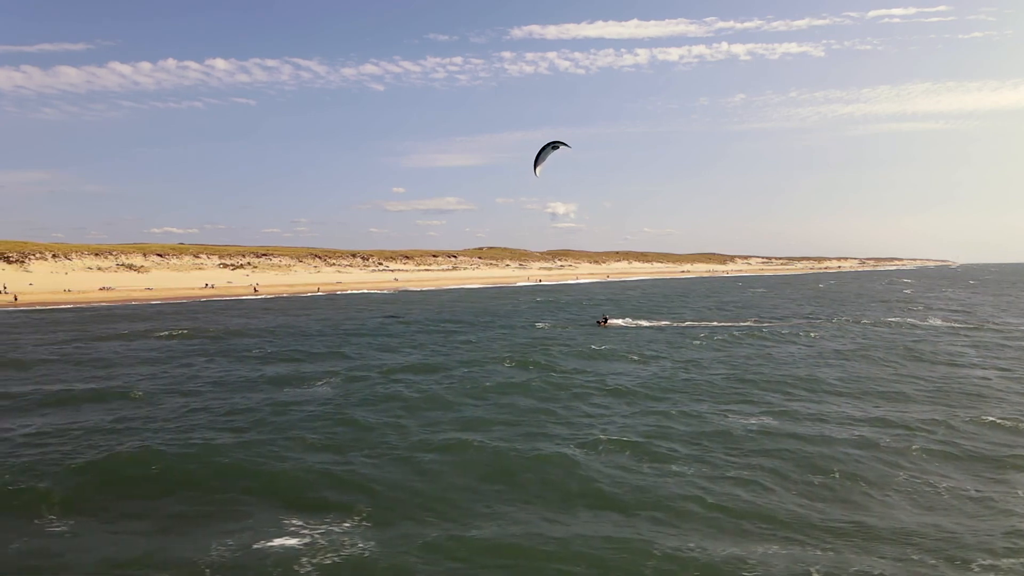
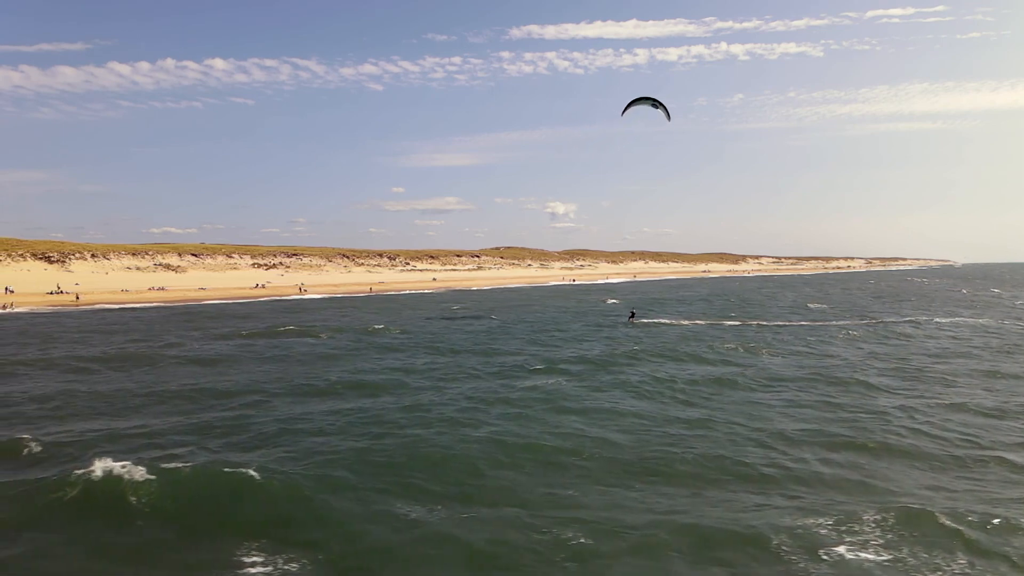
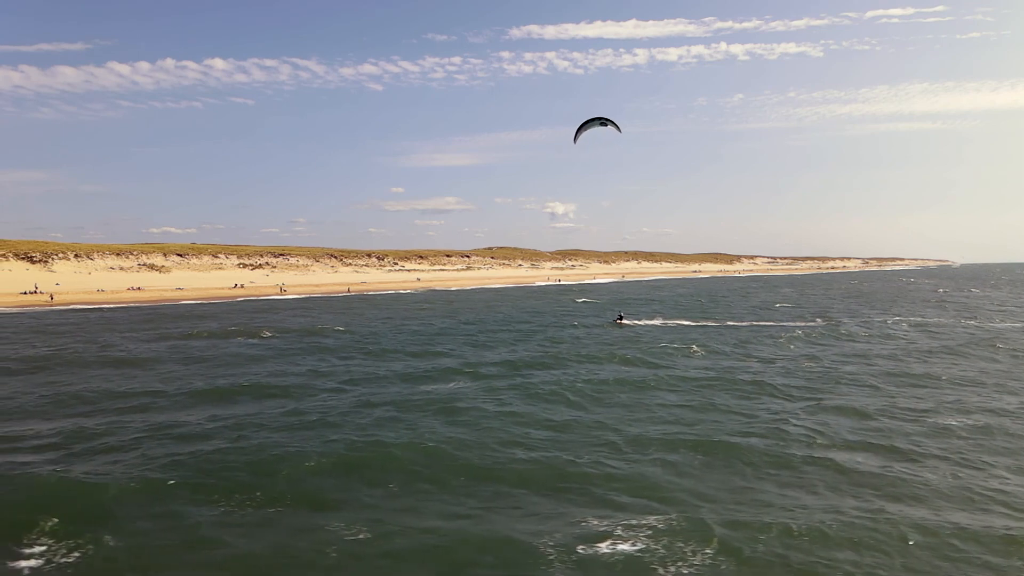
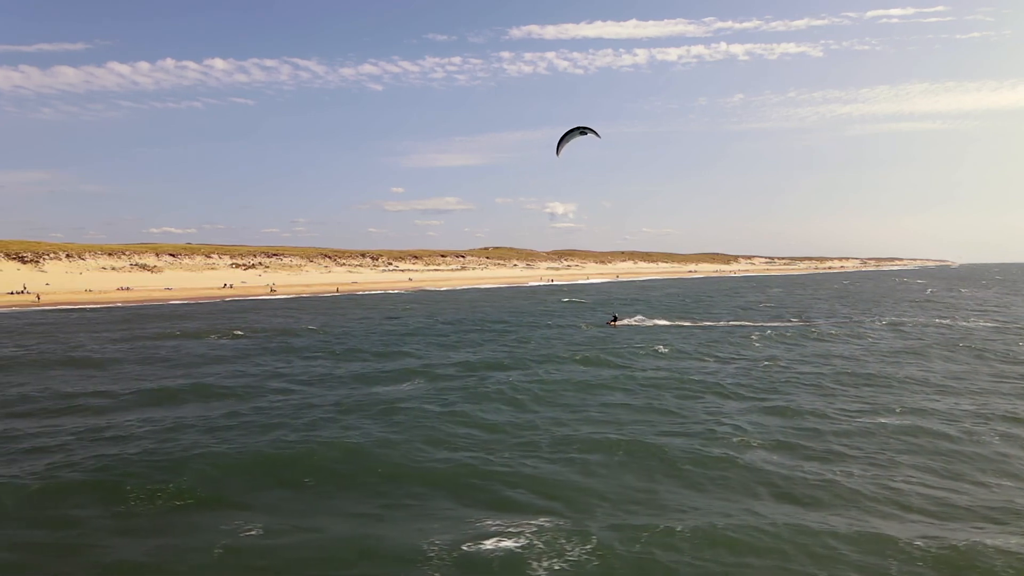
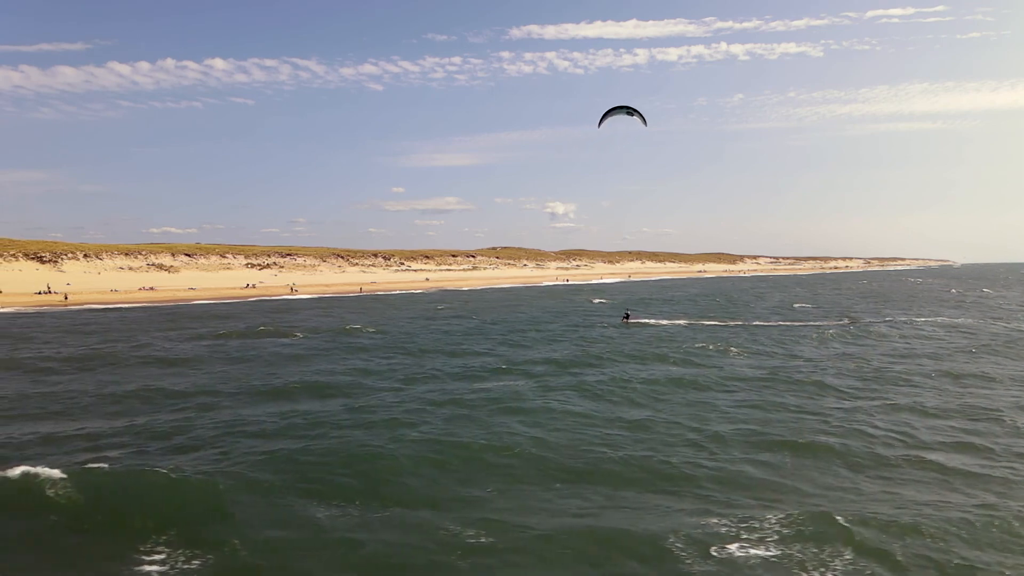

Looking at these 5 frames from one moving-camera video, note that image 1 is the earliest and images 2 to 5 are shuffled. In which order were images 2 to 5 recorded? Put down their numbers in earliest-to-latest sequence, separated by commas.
4, 3, 5, 2
